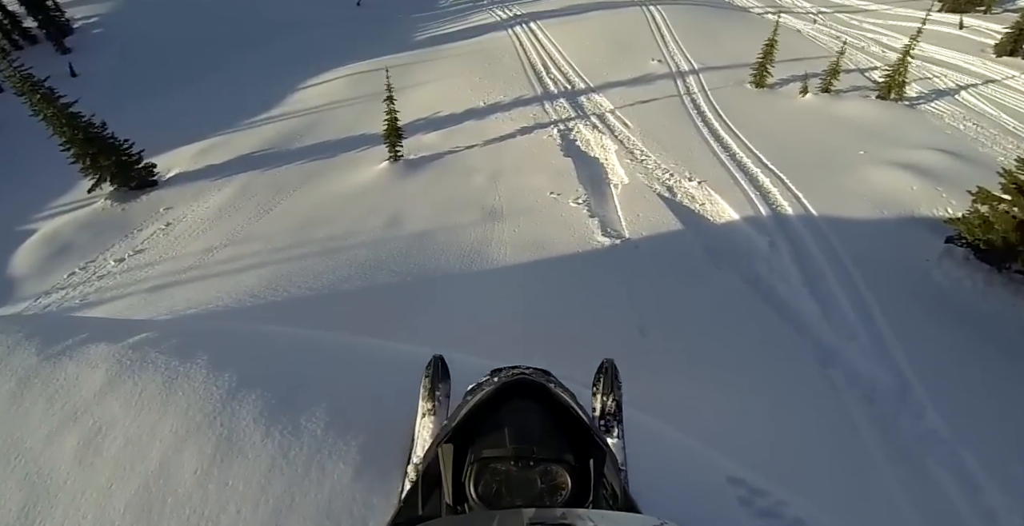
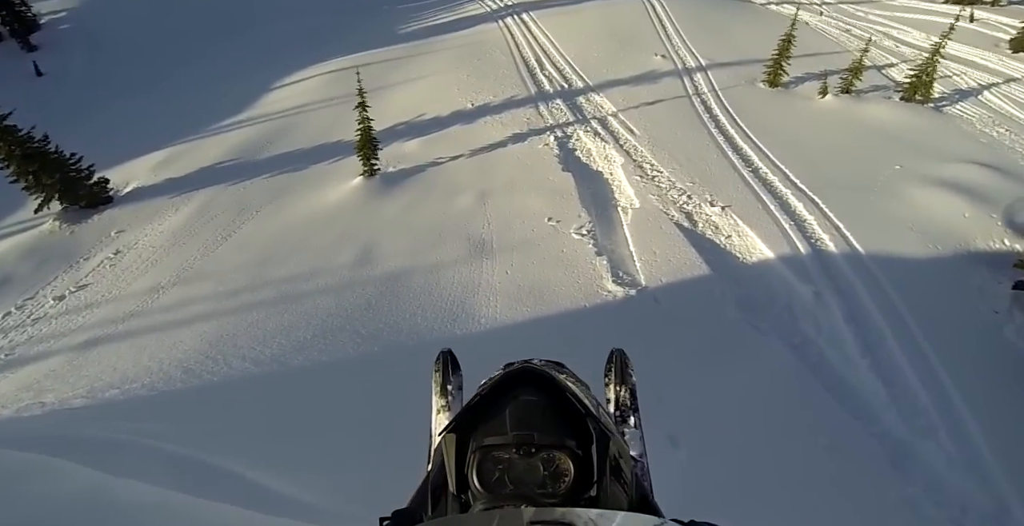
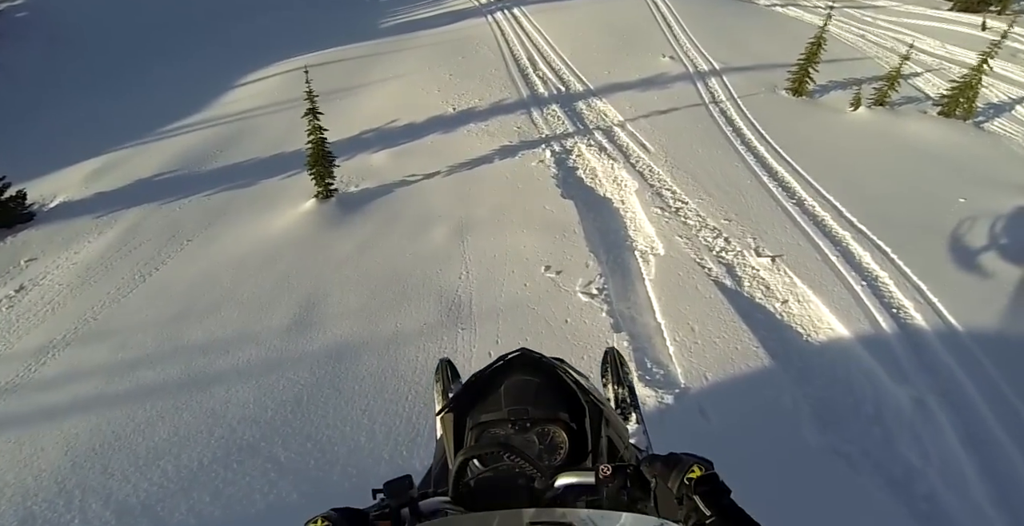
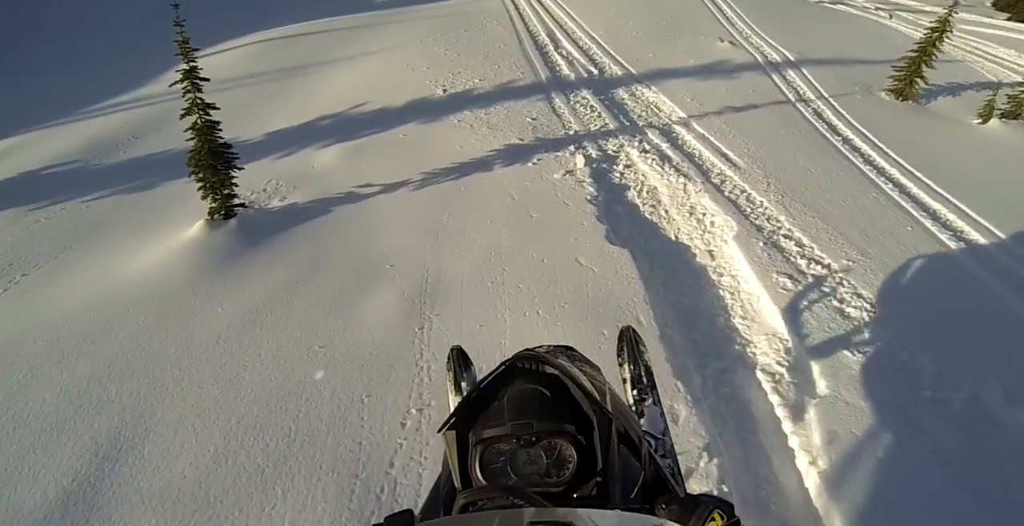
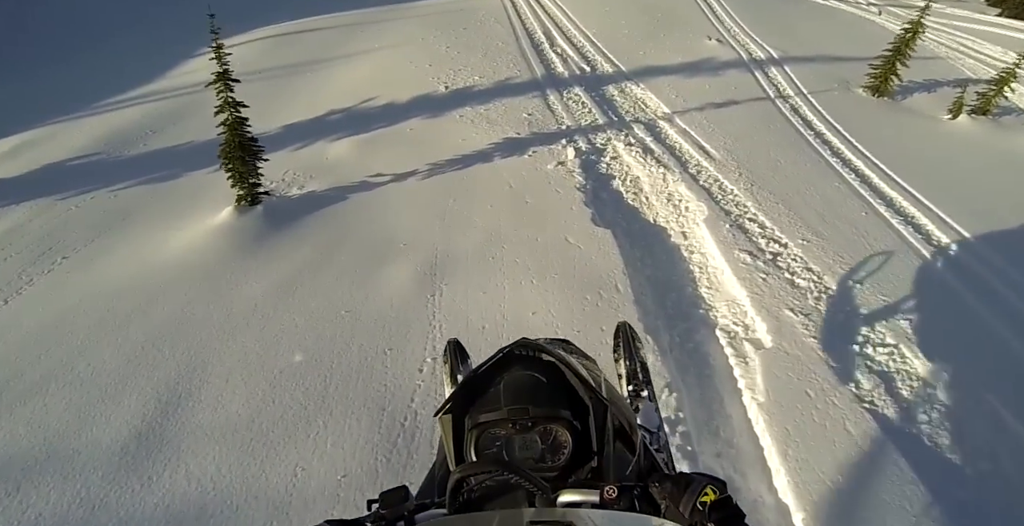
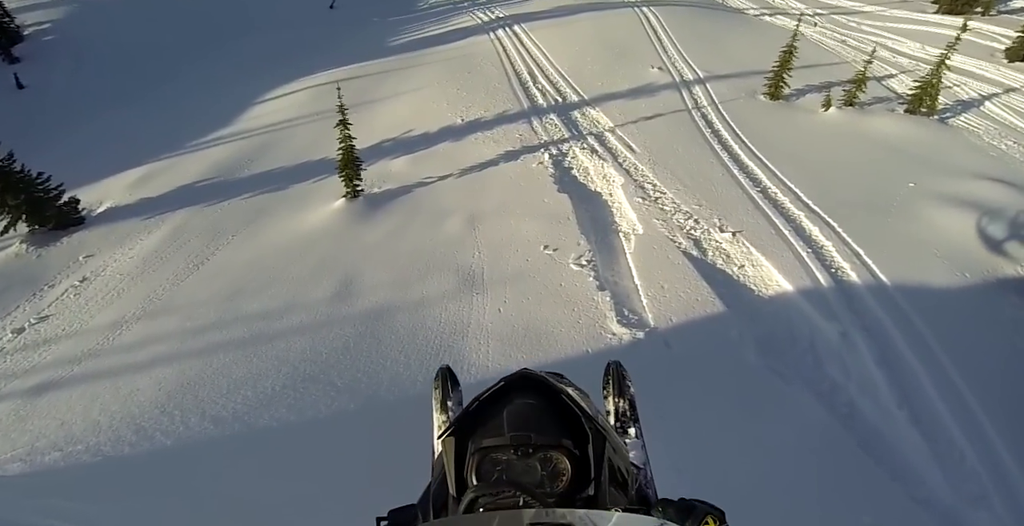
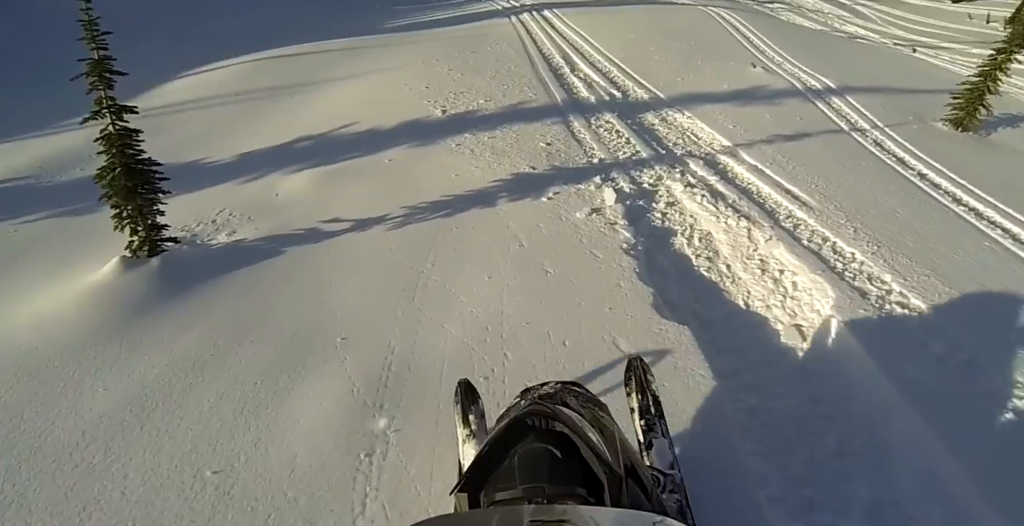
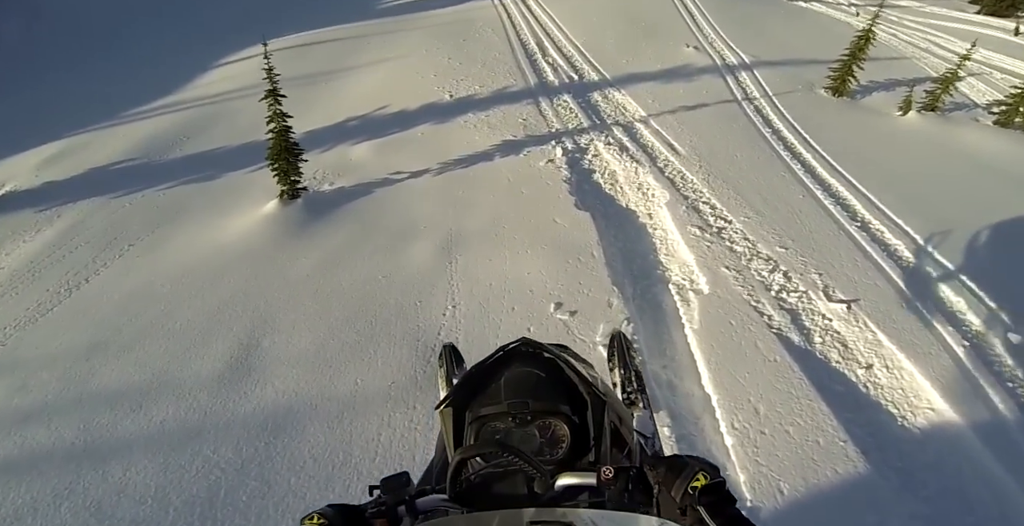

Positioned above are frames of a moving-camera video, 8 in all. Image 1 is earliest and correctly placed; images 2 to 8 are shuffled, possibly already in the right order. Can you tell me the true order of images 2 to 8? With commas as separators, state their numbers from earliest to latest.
2, 6, 3, 8, 5, 4, 7
